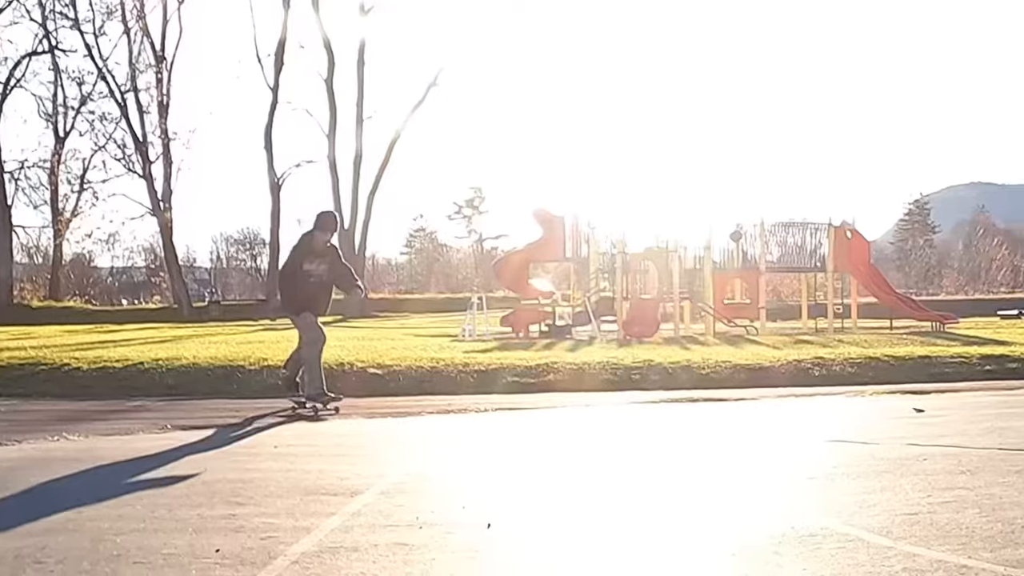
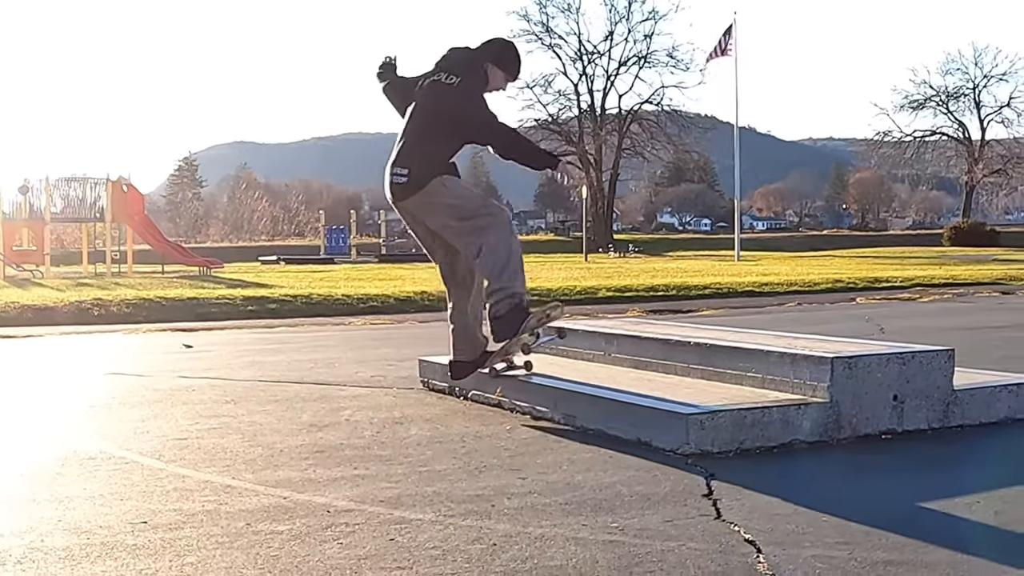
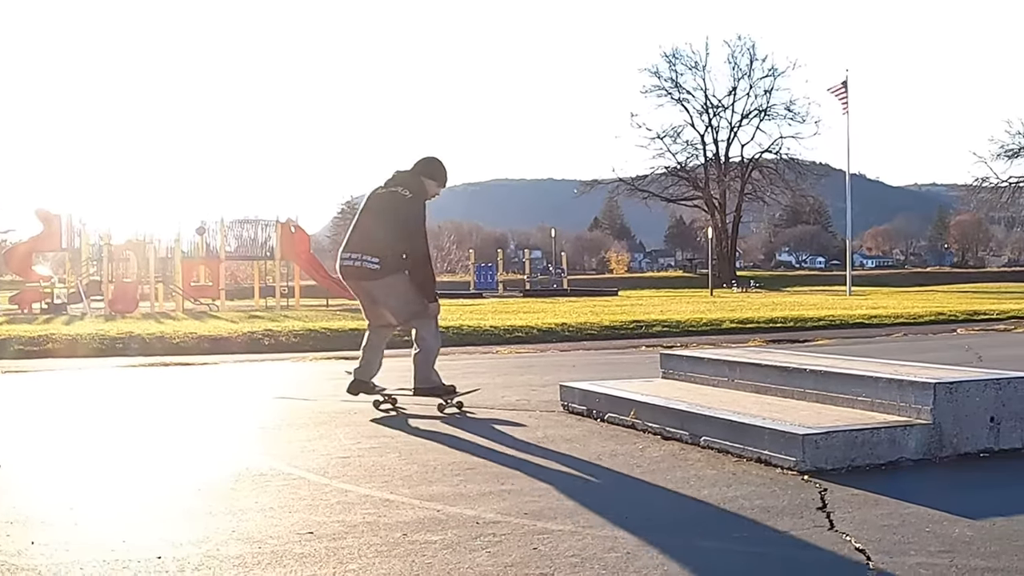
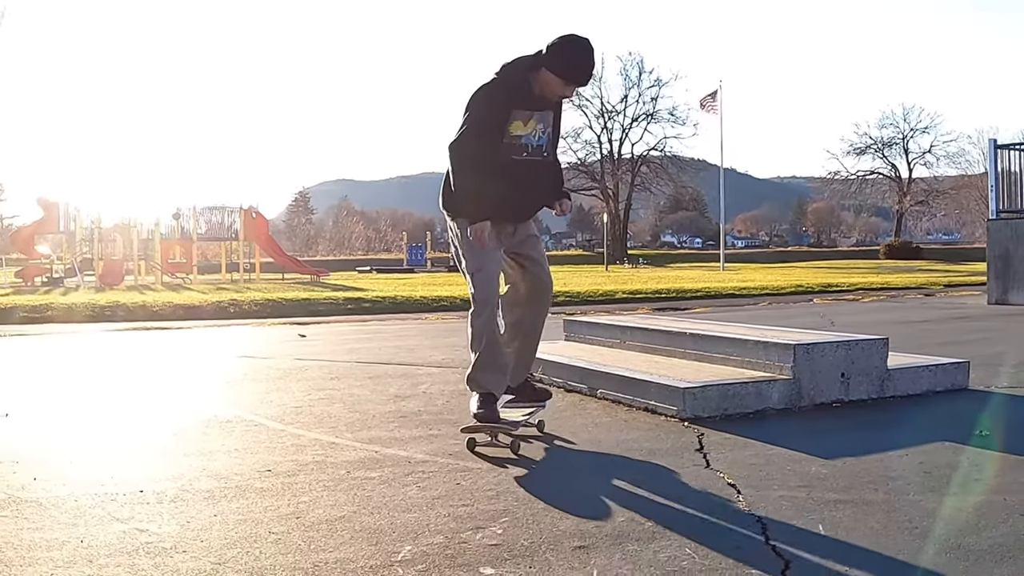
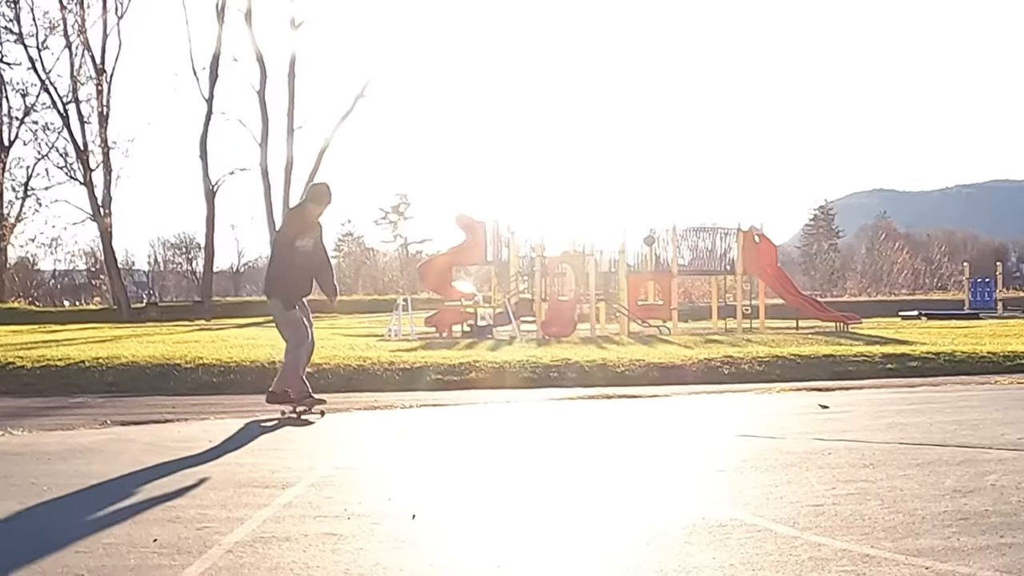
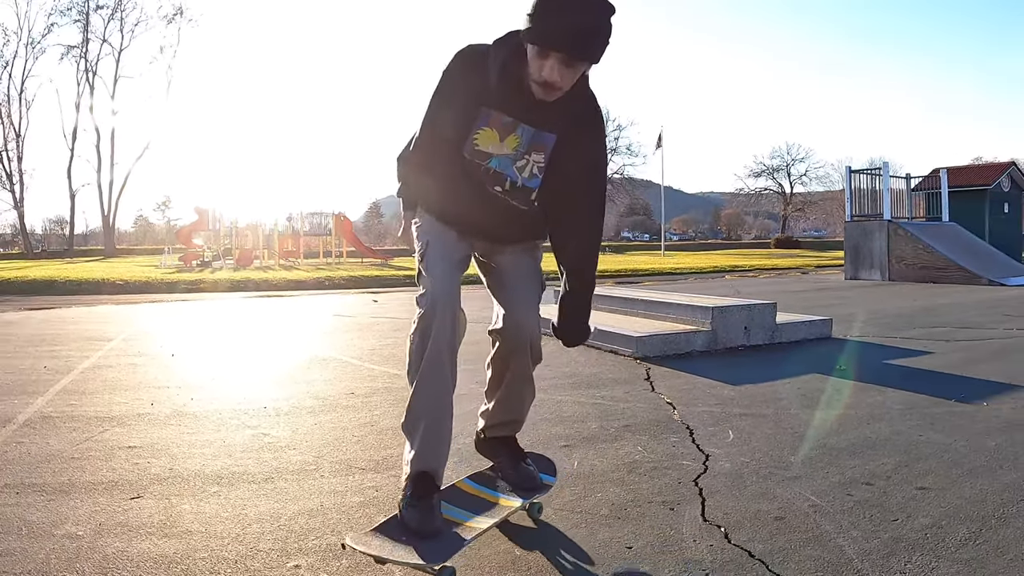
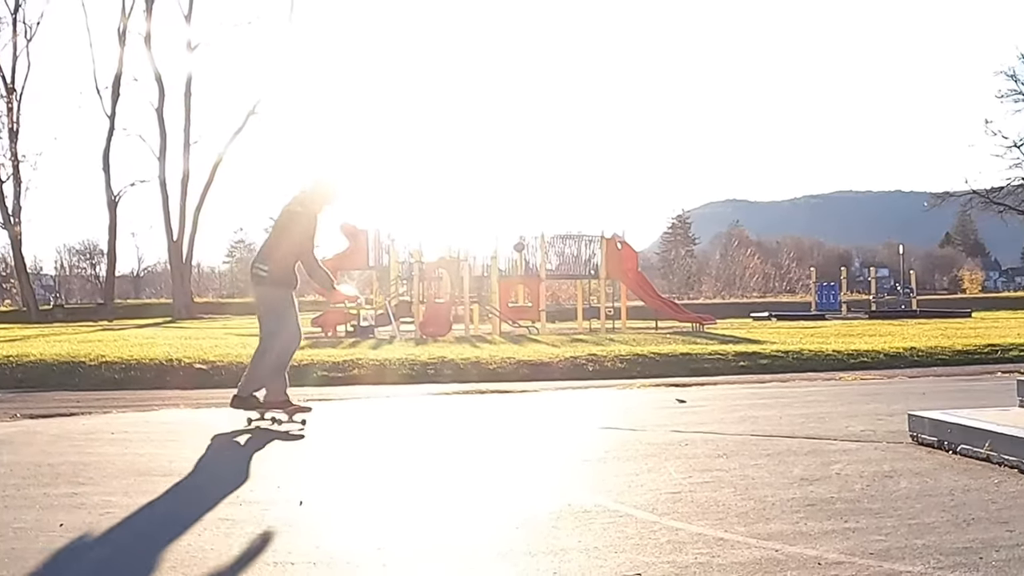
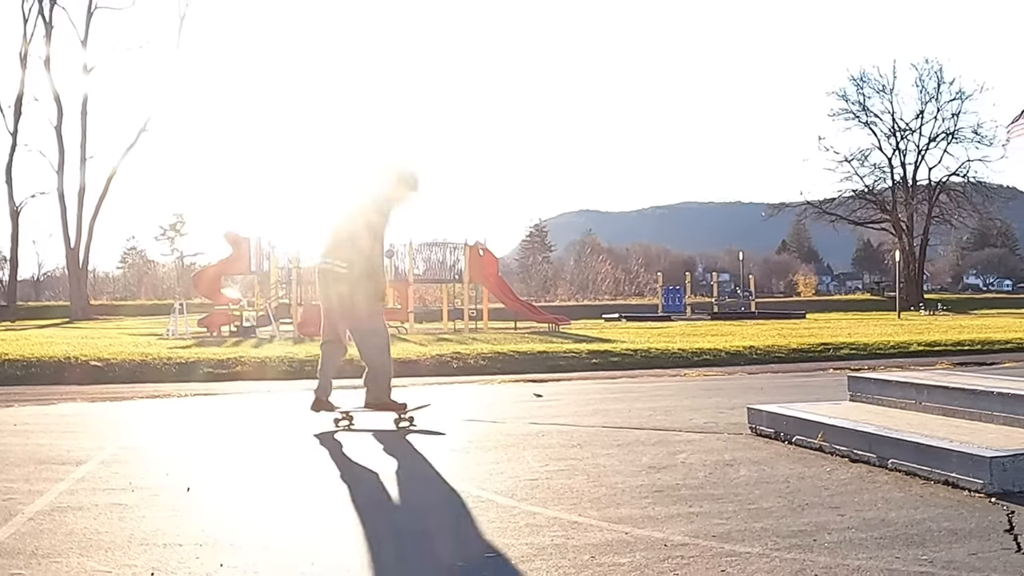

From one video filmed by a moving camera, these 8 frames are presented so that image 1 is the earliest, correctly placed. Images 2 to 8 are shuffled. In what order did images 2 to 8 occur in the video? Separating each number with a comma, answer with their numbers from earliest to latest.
5, 7, 8, 3, 2, 4, 6
